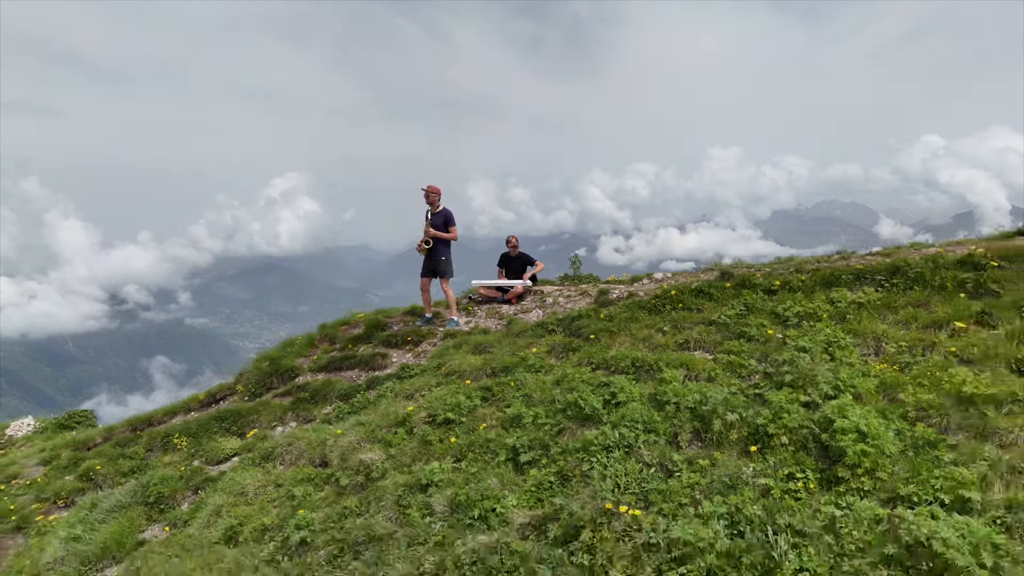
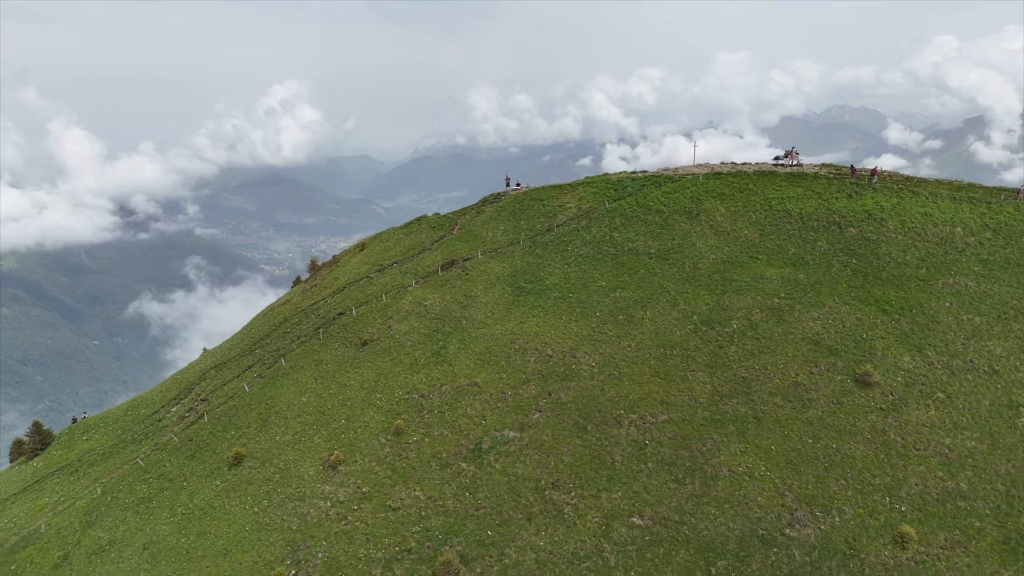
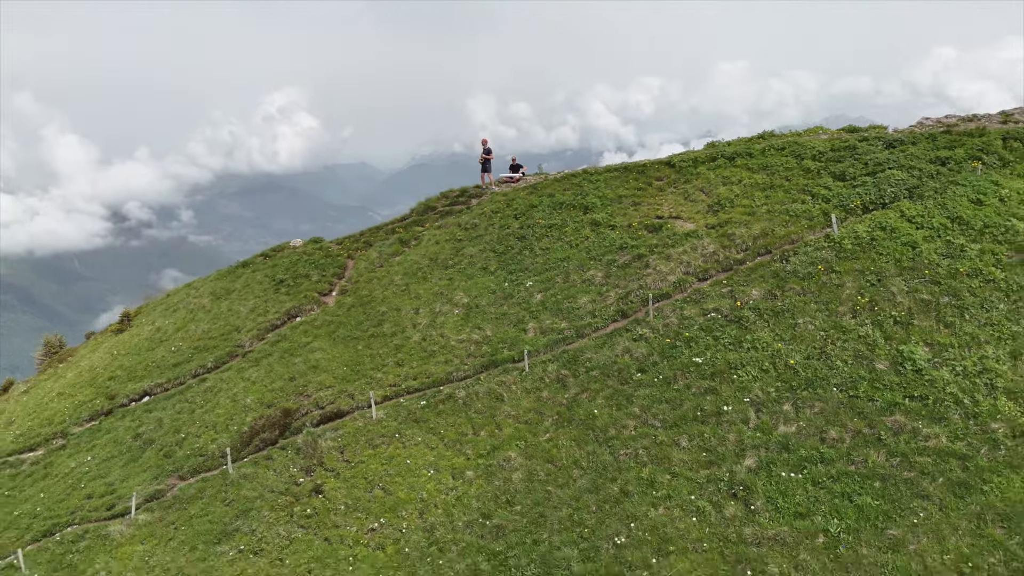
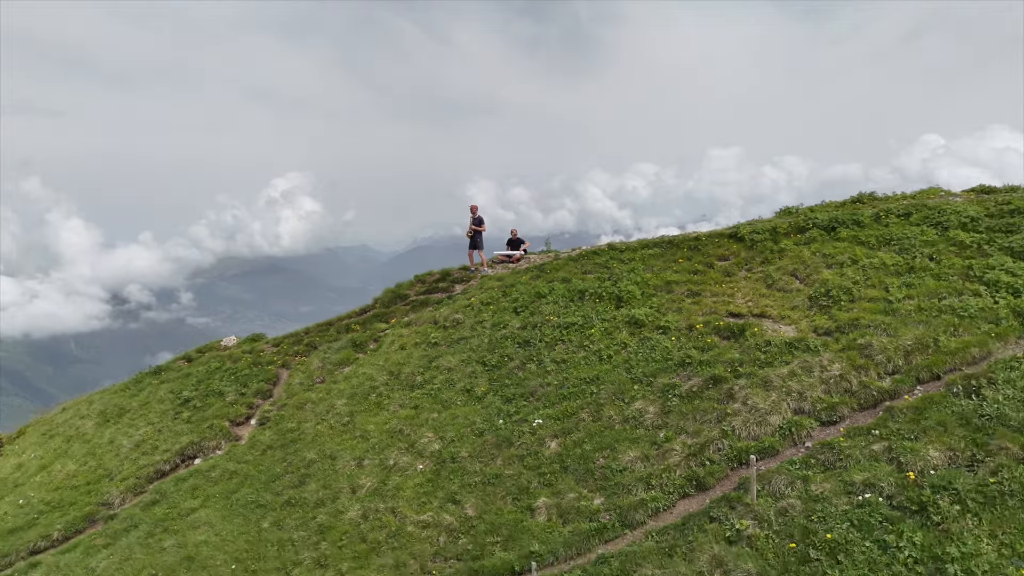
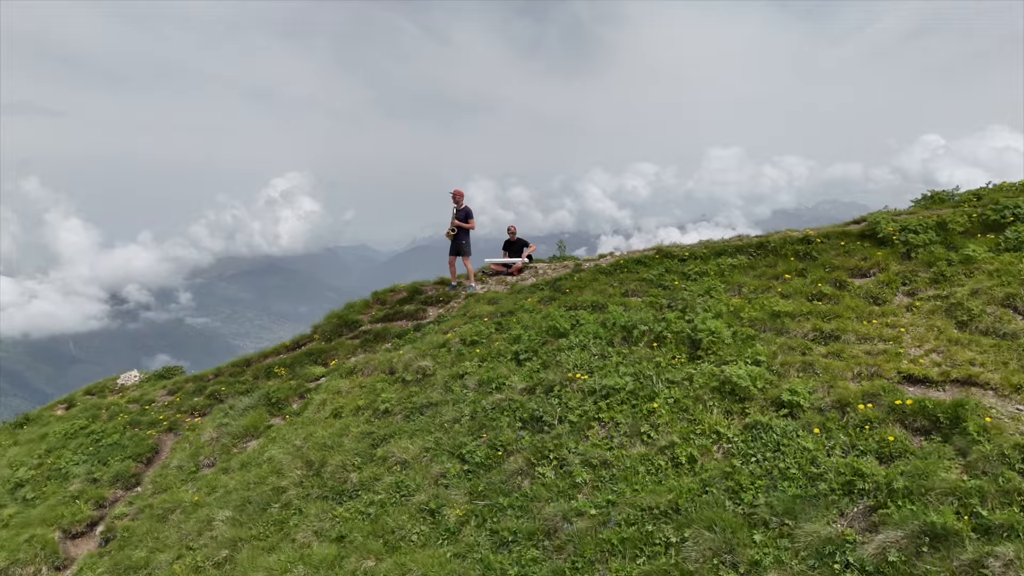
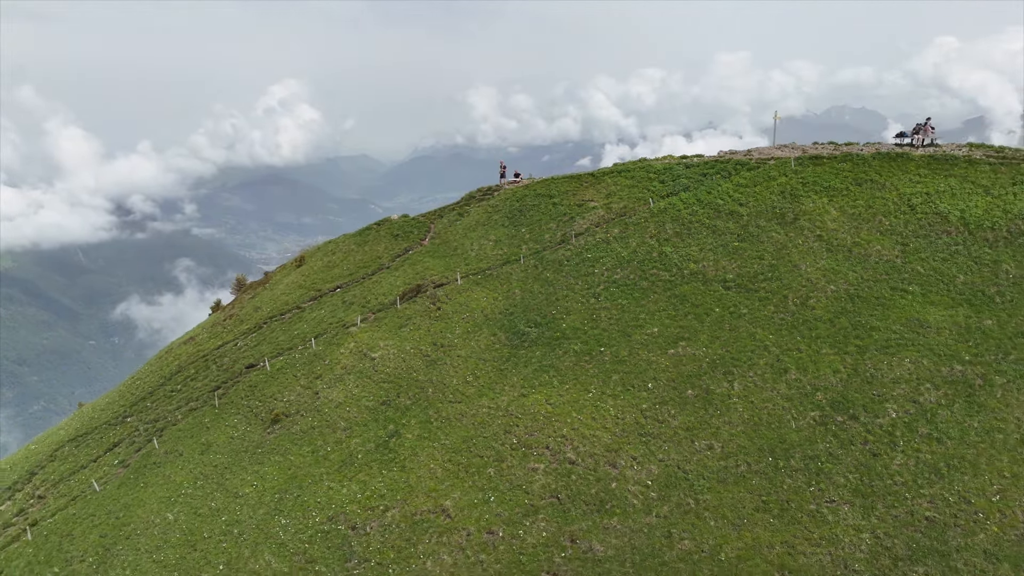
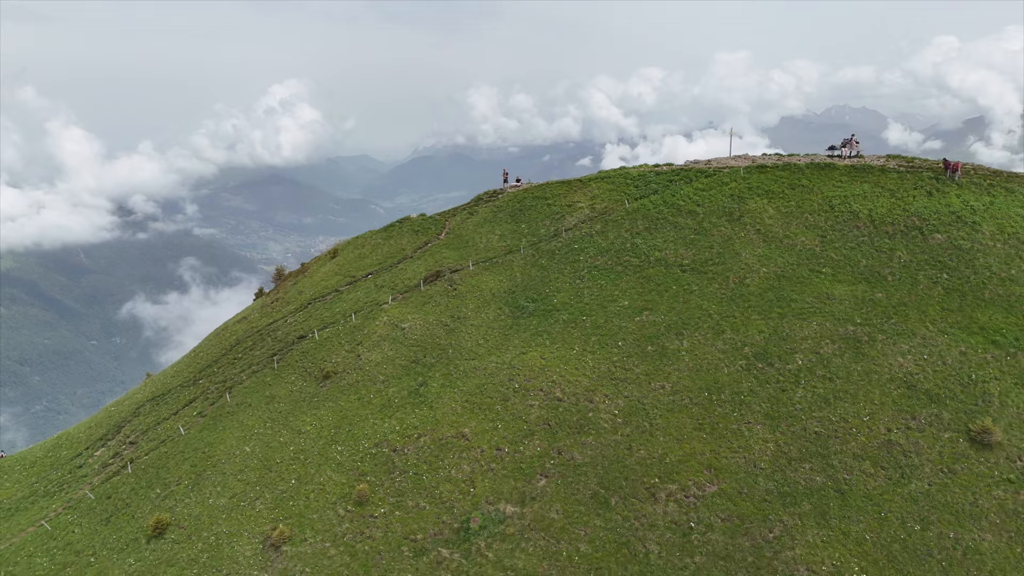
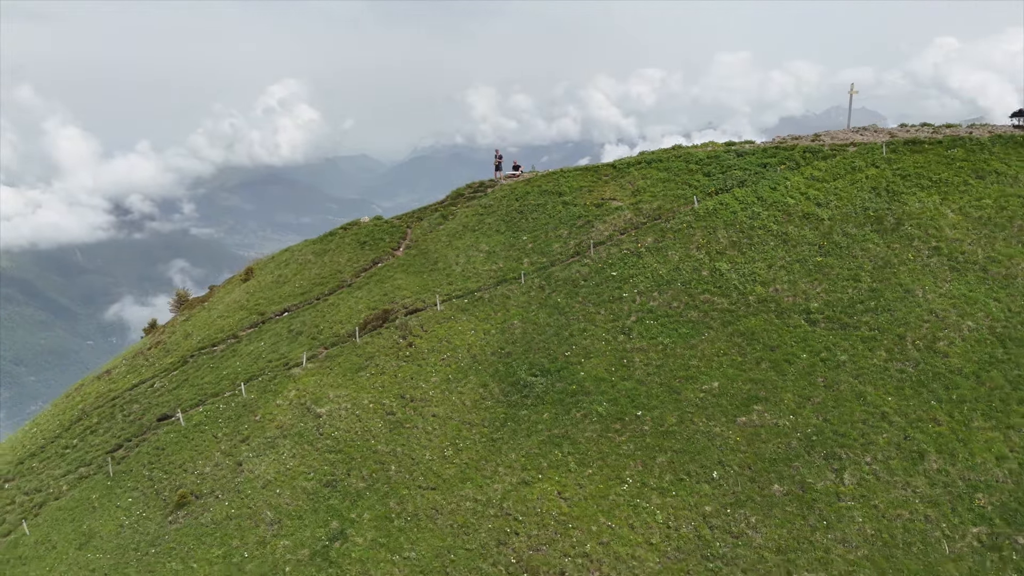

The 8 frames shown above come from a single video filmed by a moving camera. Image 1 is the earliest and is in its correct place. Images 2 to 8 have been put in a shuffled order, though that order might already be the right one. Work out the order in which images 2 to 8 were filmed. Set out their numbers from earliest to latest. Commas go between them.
5, 4, 3, 8, 6, 7, 2
